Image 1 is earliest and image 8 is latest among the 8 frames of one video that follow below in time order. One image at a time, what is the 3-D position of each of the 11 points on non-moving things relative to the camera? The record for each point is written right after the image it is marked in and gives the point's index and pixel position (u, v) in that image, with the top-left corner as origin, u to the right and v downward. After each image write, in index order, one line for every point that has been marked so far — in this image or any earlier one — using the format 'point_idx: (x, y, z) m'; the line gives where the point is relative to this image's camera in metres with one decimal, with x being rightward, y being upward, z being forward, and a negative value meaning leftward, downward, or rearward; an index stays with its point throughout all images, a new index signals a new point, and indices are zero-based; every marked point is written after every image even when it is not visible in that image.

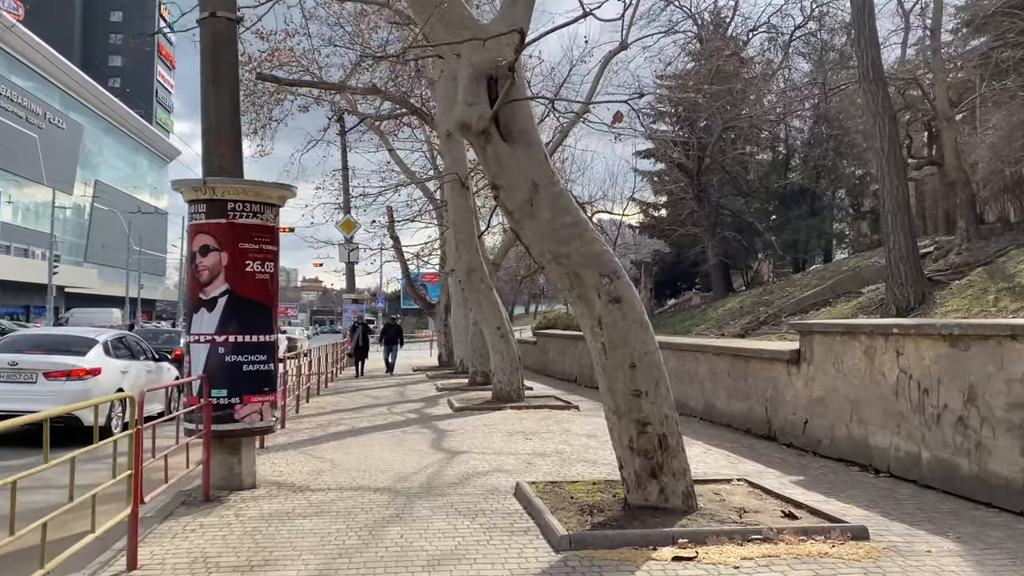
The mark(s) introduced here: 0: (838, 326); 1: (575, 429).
0: (+3.2, -0.4, +8.1) m
1: (+0.8, -1.8, +10.5) m
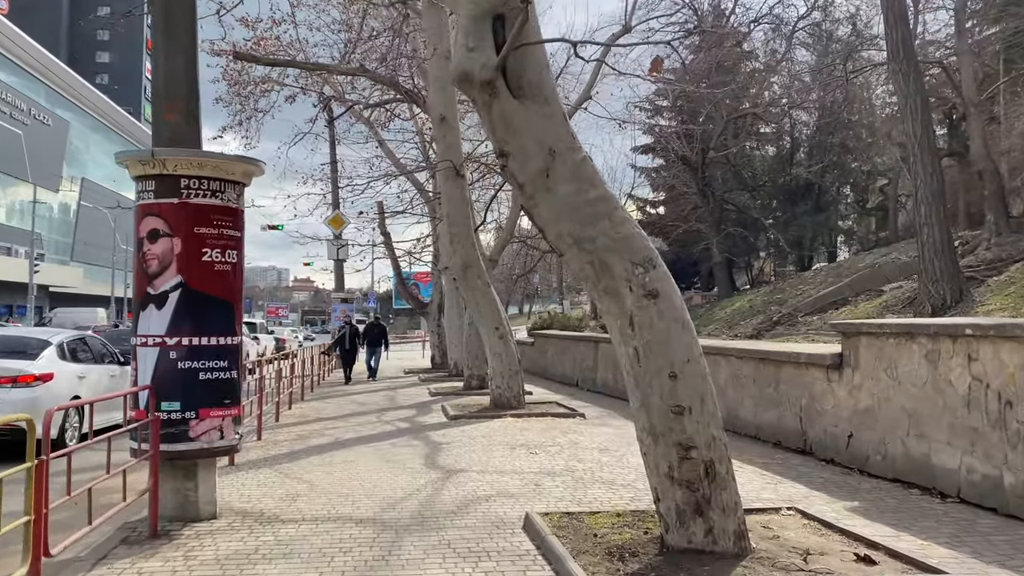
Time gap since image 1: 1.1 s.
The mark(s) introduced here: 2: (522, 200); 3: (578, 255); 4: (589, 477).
0: (+3.3, -0.3, +7.0) m
1: (+0.8, -1.8, +9.5) m
2: (+0.1, +0.5, +4.7) m
3: (+0.4, +0.2, +4.6) m
4: (+0.7, -1.7, +7.4) m
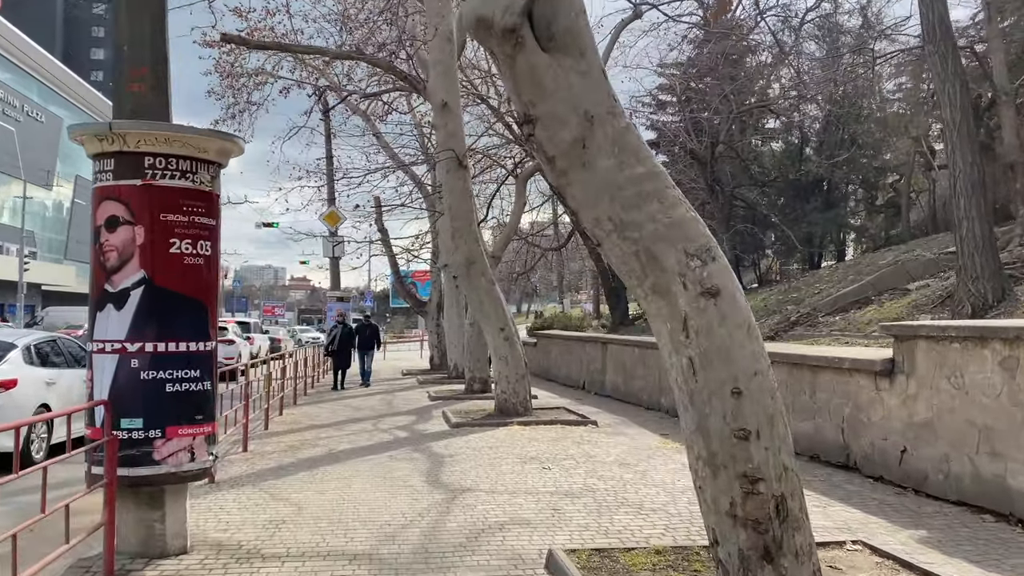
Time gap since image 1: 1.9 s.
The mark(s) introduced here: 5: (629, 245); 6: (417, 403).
0: (+3.4, -0.3, +6.2) m
1: (+0.9, -1.8, +8.6) m
2: (+0.2, +0.5, +3.8) m
3: (+0.5, +0.2, +3.7) m
4: (+0.8, -1.7, +6.5) m
5: (+0.5, +0.2, +3.7) m
6: (-1.7, -2.1, +14.7) m
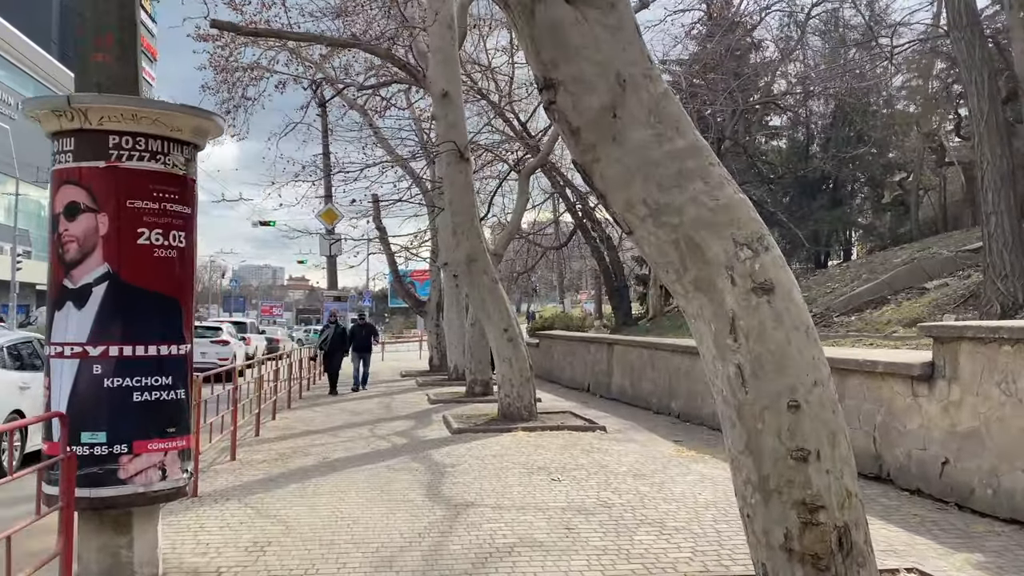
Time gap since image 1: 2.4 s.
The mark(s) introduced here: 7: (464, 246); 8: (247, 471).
0: (+3.4, -0.3, +5.7) m
1: (+1.0, -1.7, +8.1) m
2: (+0.3, +0.5, +3.3) m
3: (+0.6, +0.2, +3.2) m
4: (+0.9, -1.7, +6.0) m
5: (+0.6, +0.2, +3.2) m
6: (-1.7, -2.0, +14.1) m
7: (-0.7, +0.6, +11.5) m
8: (-2.6, -1.8, +8.0) m
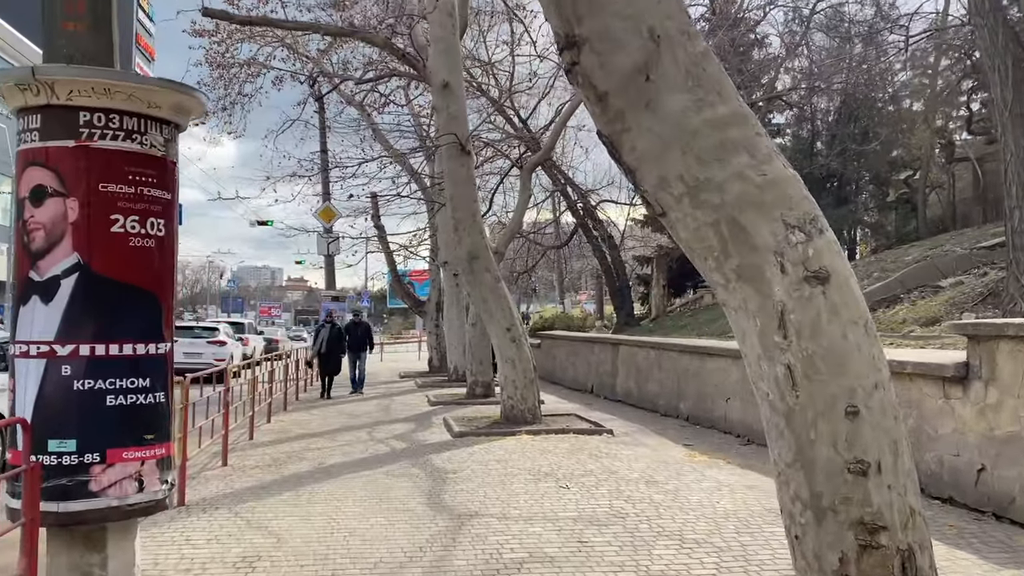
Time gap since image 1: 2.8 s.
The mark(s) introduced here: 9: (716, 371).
0: (+3.5, -0.3, +5.3) m
1: (+1.1, -1.7, +7.7) m
2: (+0.3, +0.6, +2.9) m
3: (+0.6, +0.3, +2.8) m
4: (+0.9, -1.6, +5.6) m
5: (+0.7, +0.3, +2.8) m
6: (-1.6, -2.0, +13.7) m
7: (-0.6, +0.6, +11.1) m
8: (-2.5, -1.8, +7.6) m
9: (+2.6, -1.1, +10.4) m
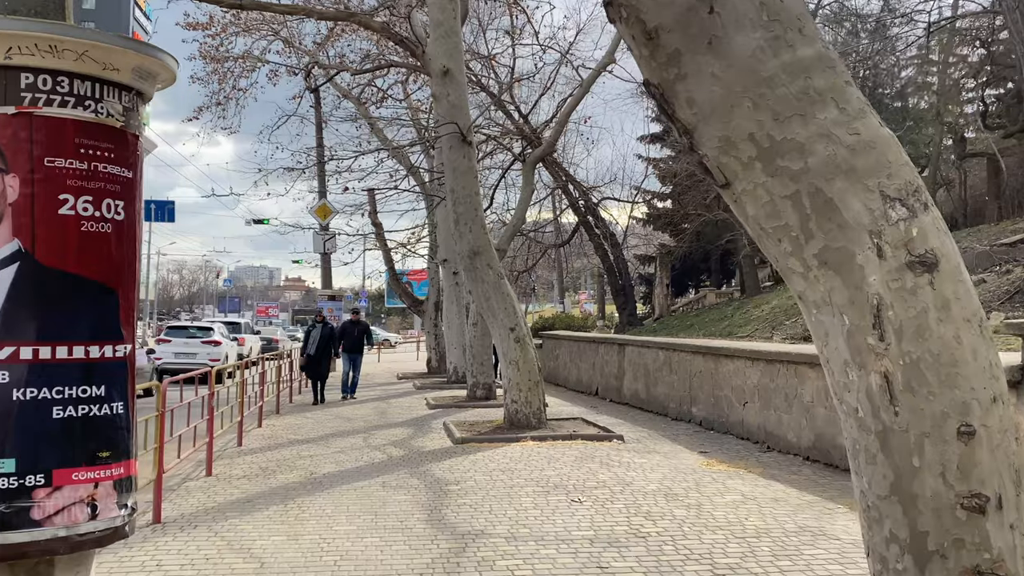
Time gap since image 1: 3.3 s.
0: (+3.6, -0.2, +4.7) m
1: (+1.1, -1.7, +7.1) m
2: (+0.4, +0.6, +2.3) m
3: (+0.7, +0.3, +2.2) m
4: (+1.0, -1.6, +5.0) m
5: (+0.7, +0.3, +2.2) m
6: (-1.6, -2.0, +13.1) m
7: (-0.6, +0.6, +10.5) m
8: (-2.5, -1.7, +7.0) m
9: (+2.7, -1.0, +9.9) m
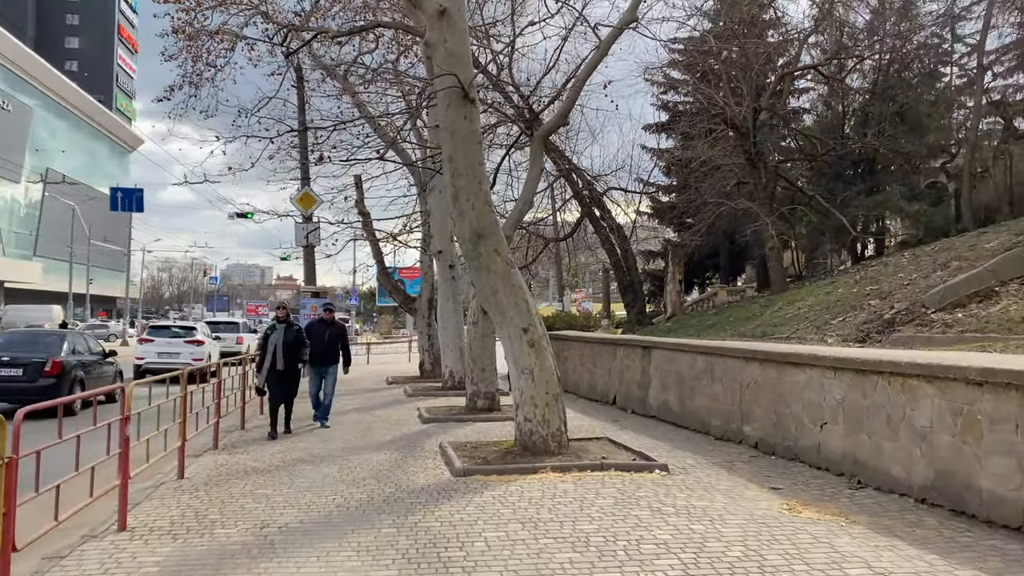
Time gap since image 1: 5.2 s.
0: (+3.7, -0.1, +2.7) m
1: (+1.3, -1.6, +5.1) m
2: (+0.6, +0.7, +0.3) m
3: (+0.9, +0.4, +0.2) m
4: (+1.2, -1.5, +3.0) m
5: (+0.9, +0.4, +0.2) m
6: (-1.5, -1.9, +11.1) m
7: (-0.4, +0.7, +8.5) m
8: (-2.3, -1.6, +5.0) m
9: (+2.8, -0.9, +7.9) m
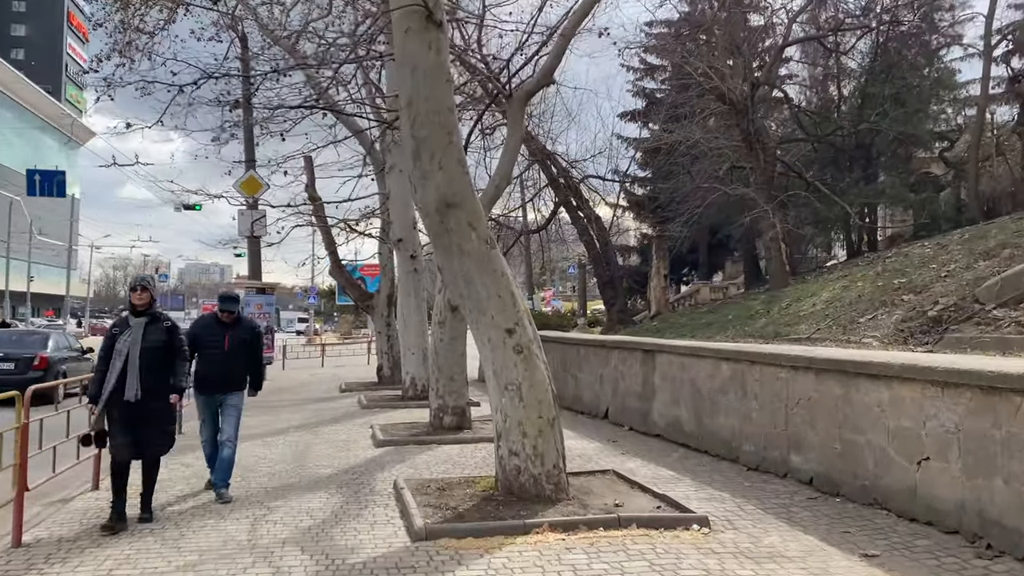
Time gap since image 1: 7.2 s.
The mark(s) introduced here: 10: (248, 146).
0: (+3.8, 0.0, +0.7) m
1: (+1.3, -1.5, +3.0) m
2: (+0.8, +0.8, -1.8) m
3: (+1.1, +0.5, -1.9) m
4: (+1.2, -1.4, +0.9) m
5: (+1.1, +0.5, -1.9) m
6: (-1.7, -1.8, +8.9) m
7: (-0.6, +0.8, +6.3) m
8: (-2.3, -1.5, +2.7) m
9: (+2.7, -0.8, +5.8) m
10: (-5.7, +3.0, +17.4) m
